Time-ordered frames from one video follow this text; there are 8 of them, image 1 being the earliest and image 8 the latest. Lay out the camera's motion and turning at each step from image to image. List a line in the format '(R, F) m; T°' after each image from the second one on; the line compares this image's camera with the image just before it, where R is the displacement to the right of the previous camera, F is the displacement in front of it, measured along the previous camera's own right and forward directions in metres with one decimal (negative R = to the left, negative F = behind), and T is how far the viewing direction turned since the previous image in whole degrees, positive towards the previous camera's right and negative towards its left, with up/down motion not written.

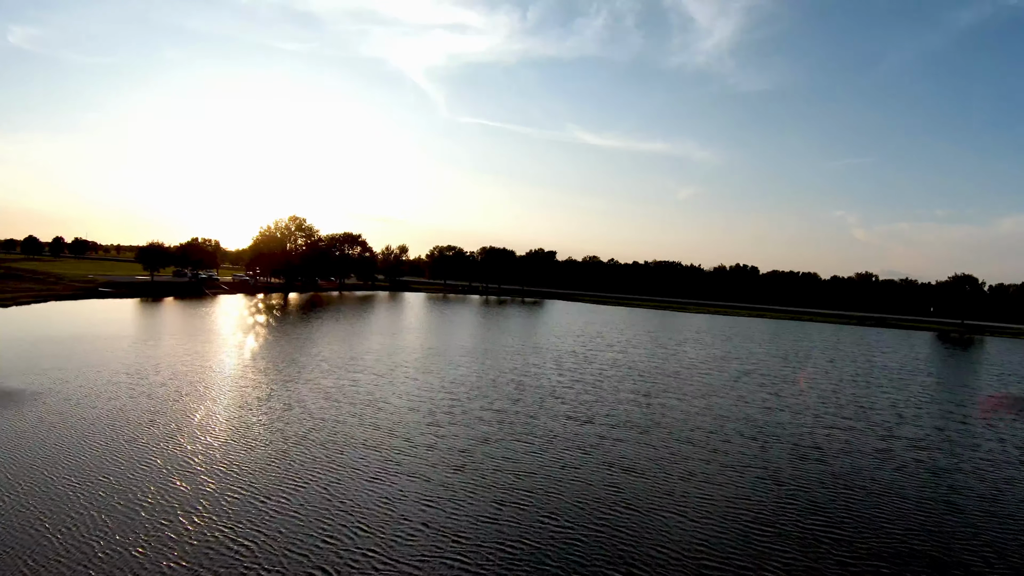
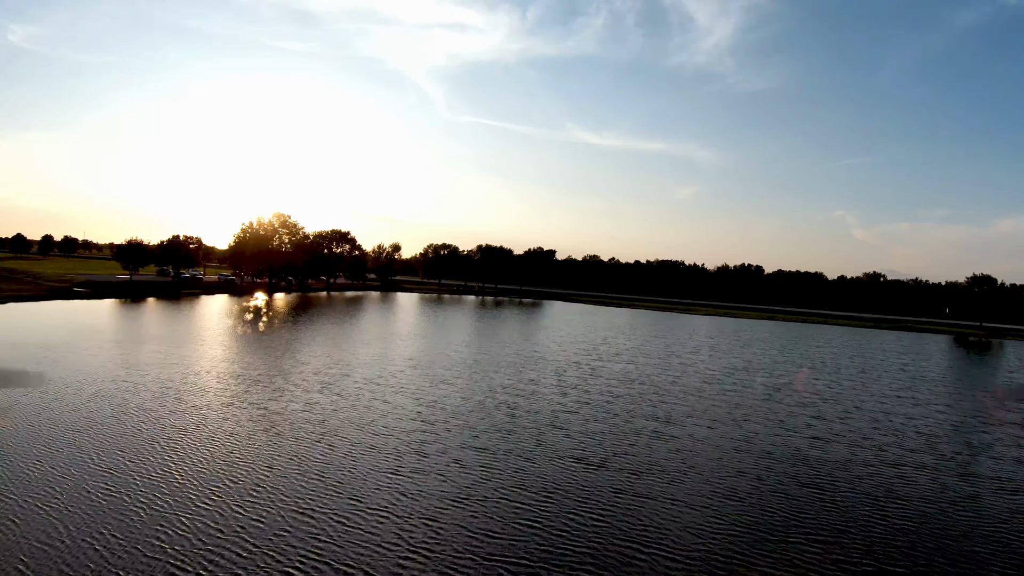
(+0.4, +6.9) m; 0°
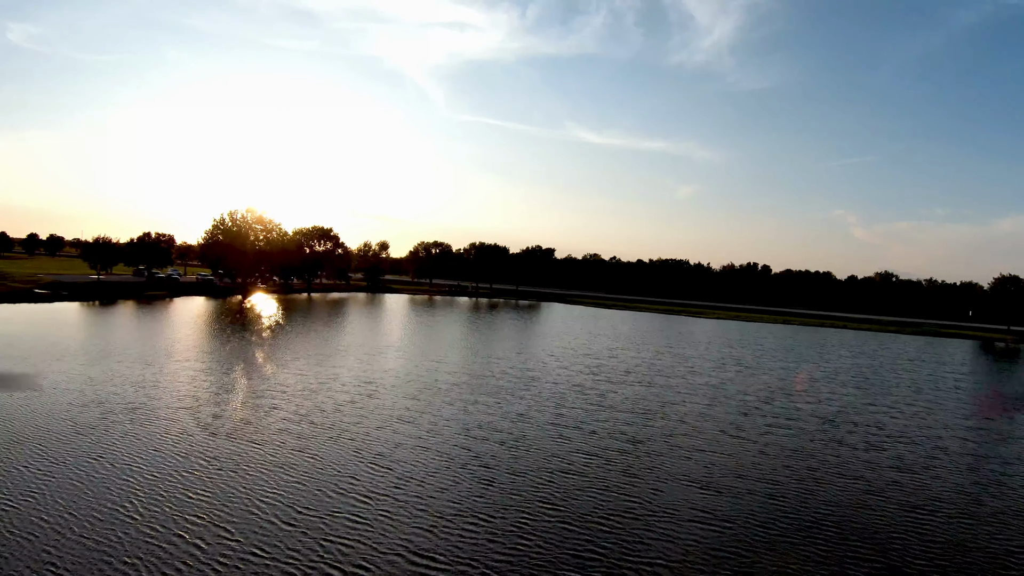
(+0.8, +8.9) m; 0°
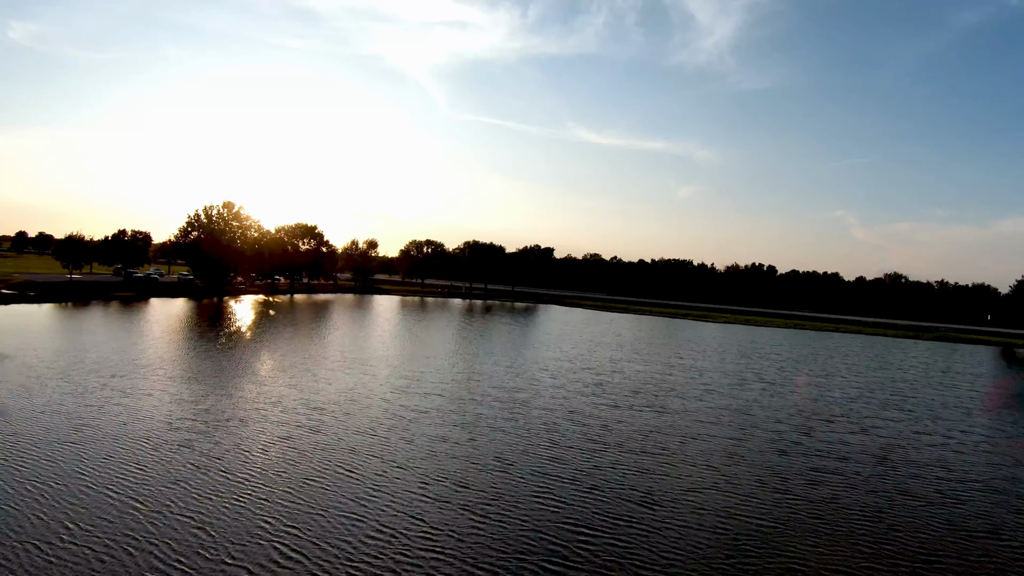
(+0.9, +6.7) m; 0°
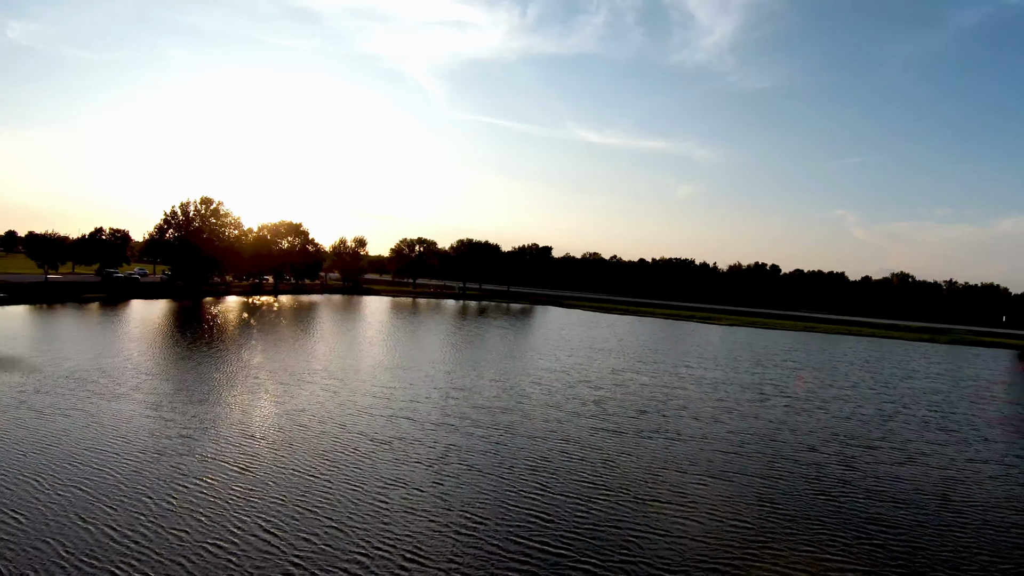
(+0.7, +5.3) m; 0°
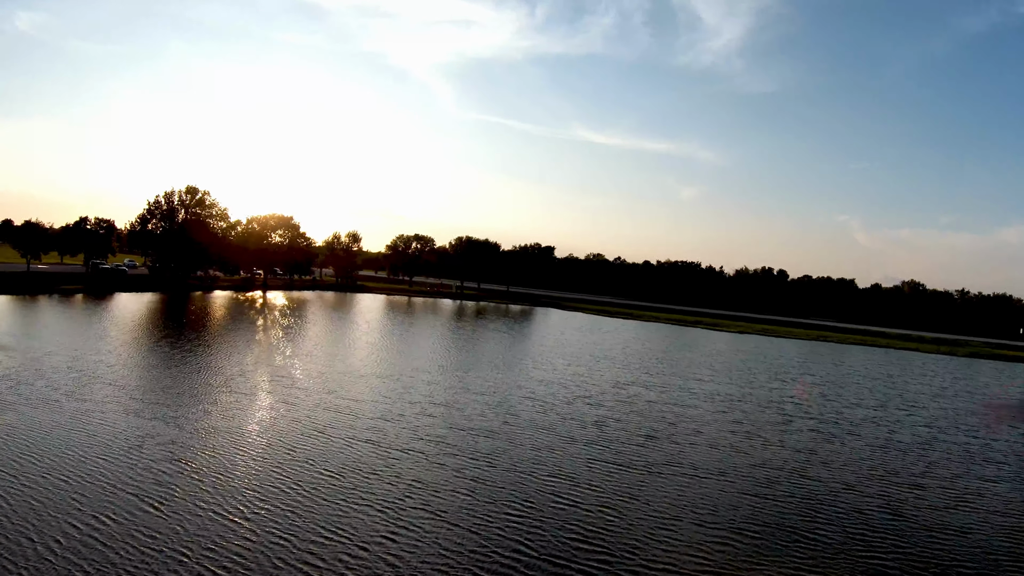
(+0.5, +4.3) m; 0°
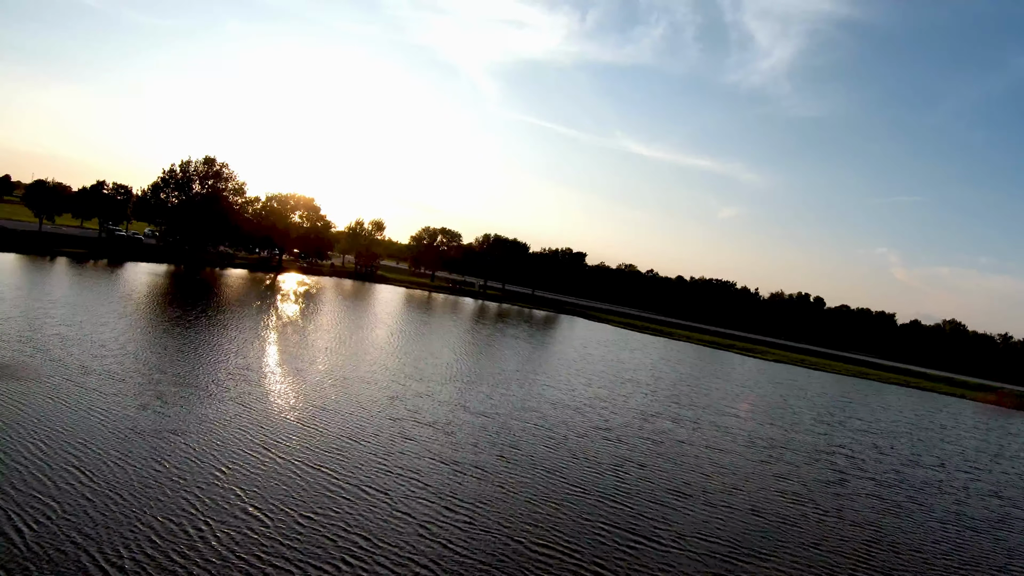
(+0.5, +5.2) m; -3°
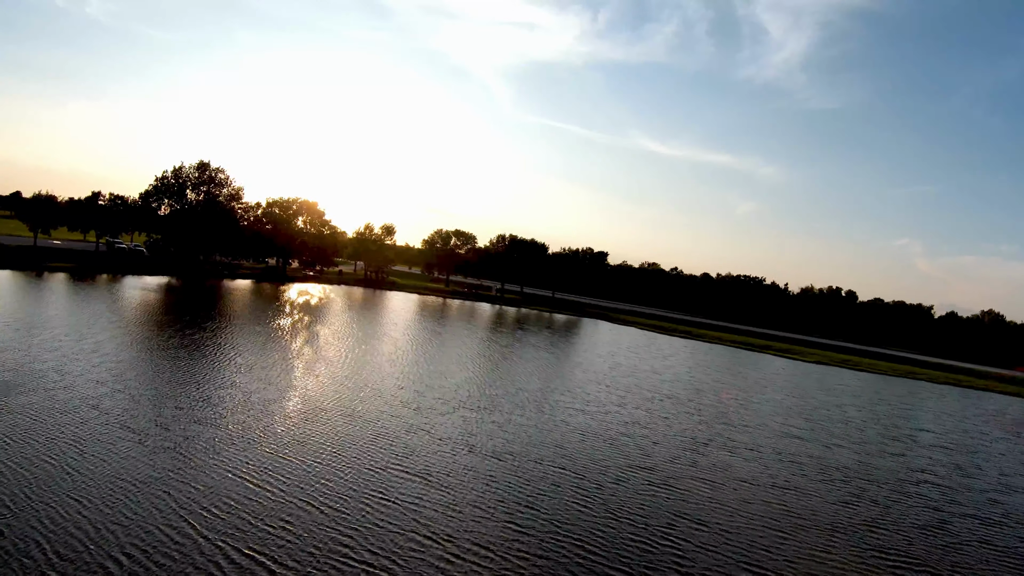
(+0.3, +6.0) m; -2°
